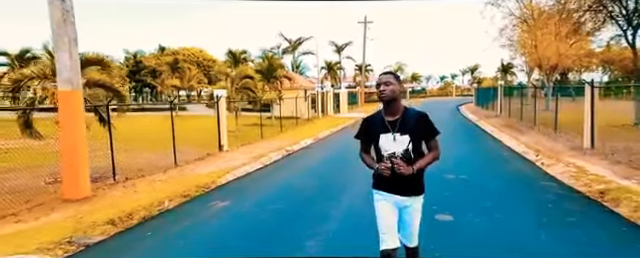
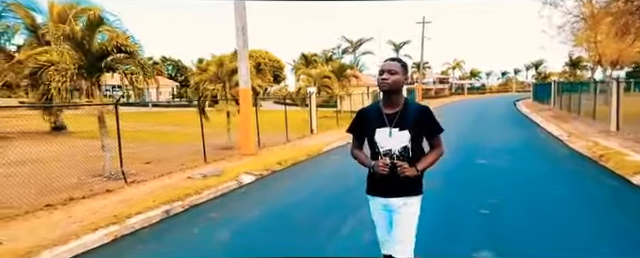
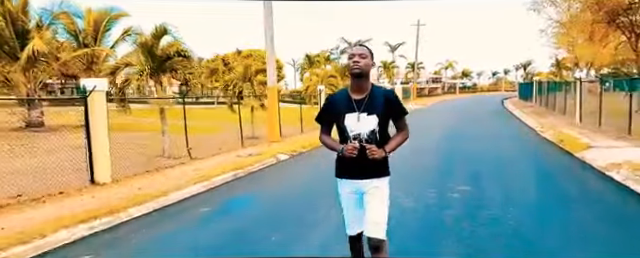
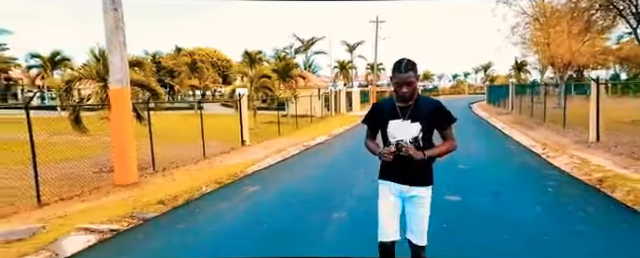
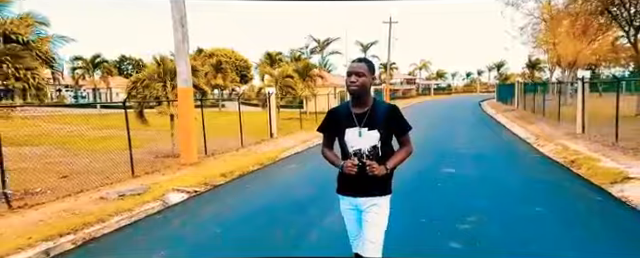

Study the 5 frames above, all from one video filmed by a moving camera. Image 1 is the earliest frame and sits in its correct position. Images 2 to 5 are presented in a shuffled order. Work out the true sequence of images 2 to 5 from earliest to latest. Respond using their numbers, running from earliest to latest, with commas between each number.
4, 5, 2, 3
